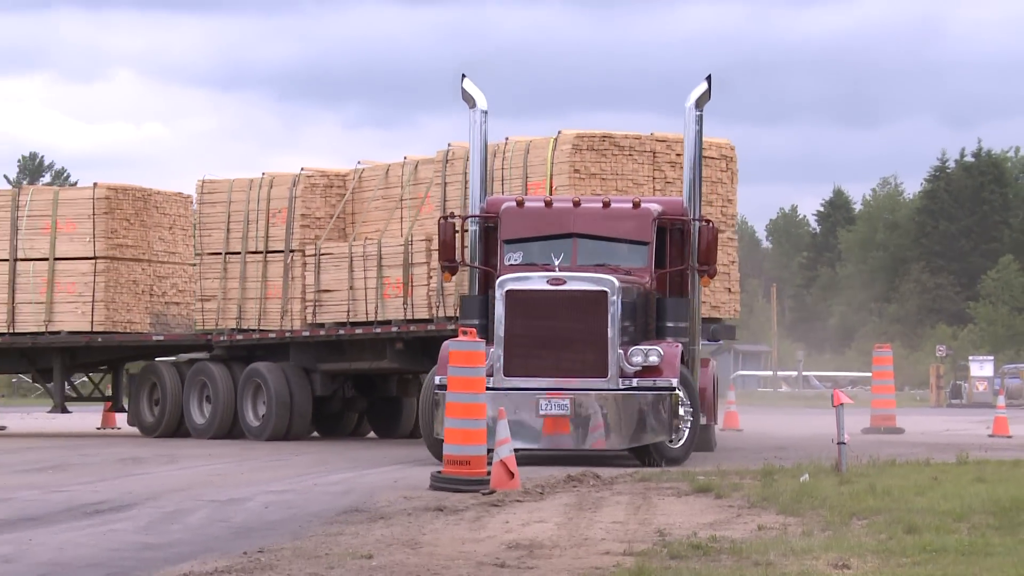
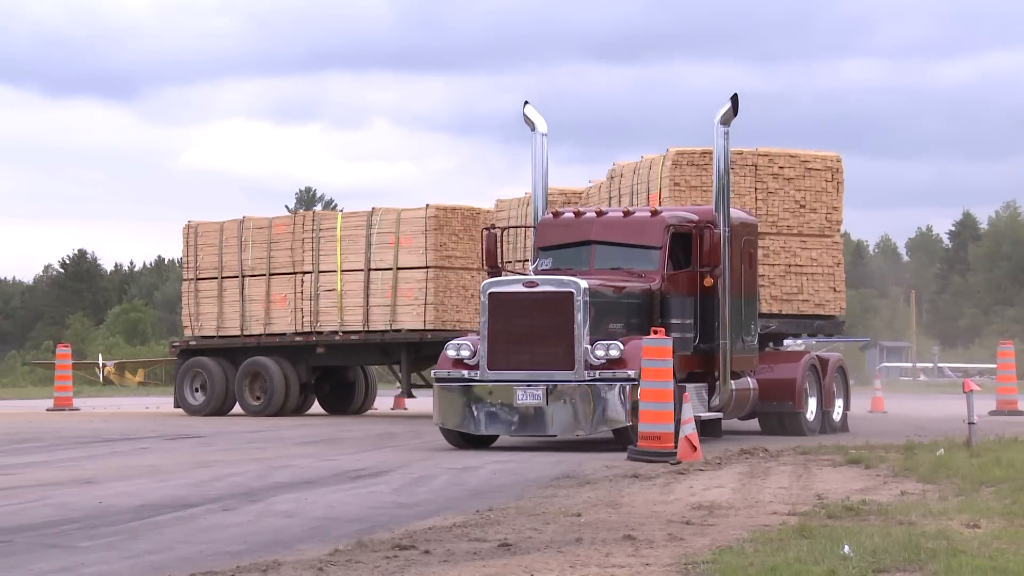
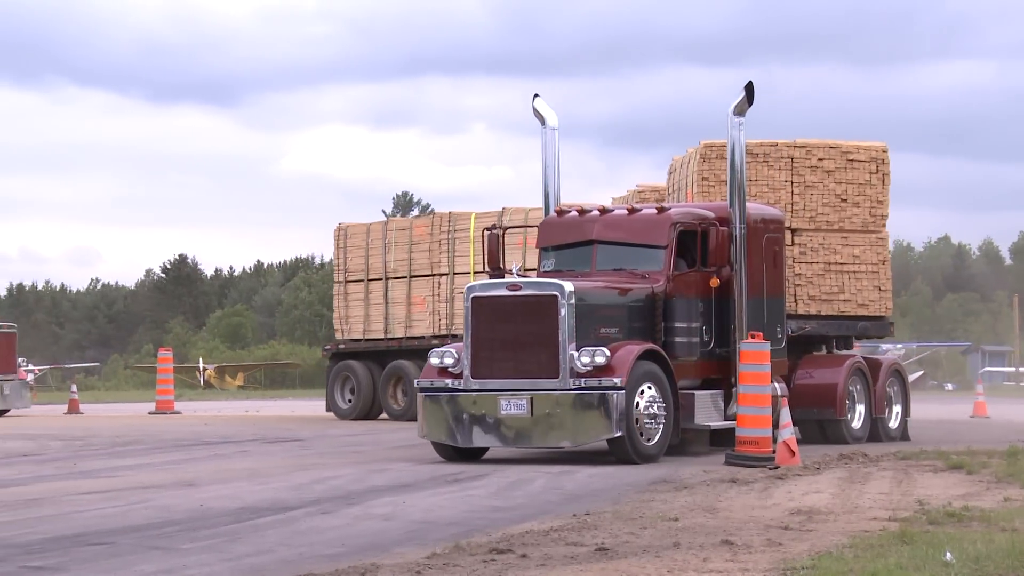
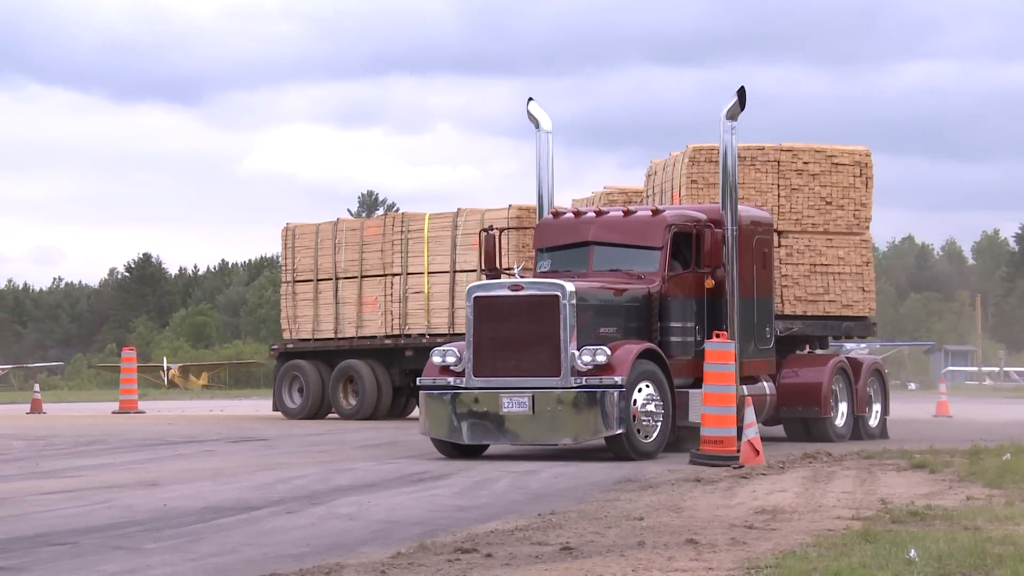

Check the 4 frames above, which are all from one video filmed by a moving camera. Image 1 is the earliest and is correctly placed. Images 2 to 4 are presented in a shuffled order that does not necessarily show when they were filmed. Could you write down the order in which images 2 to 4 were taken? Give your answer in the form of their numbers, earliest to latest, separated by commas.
2, 4, 3
